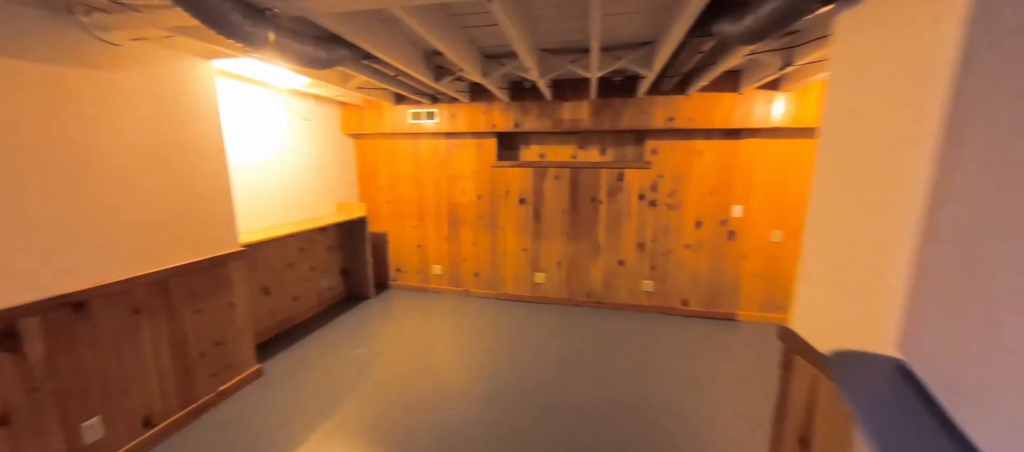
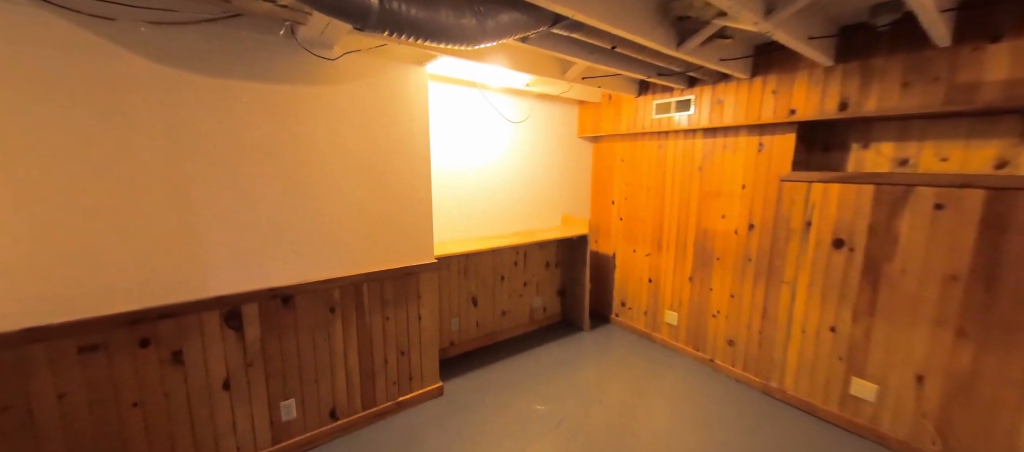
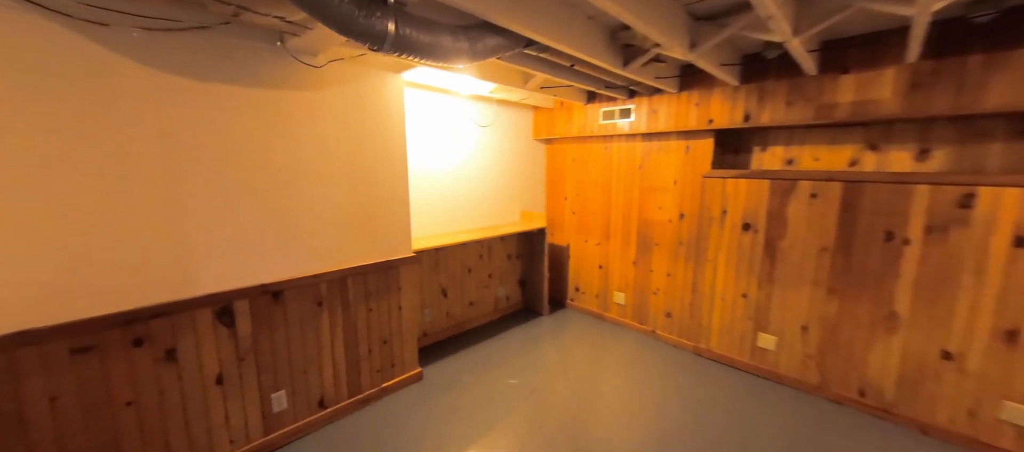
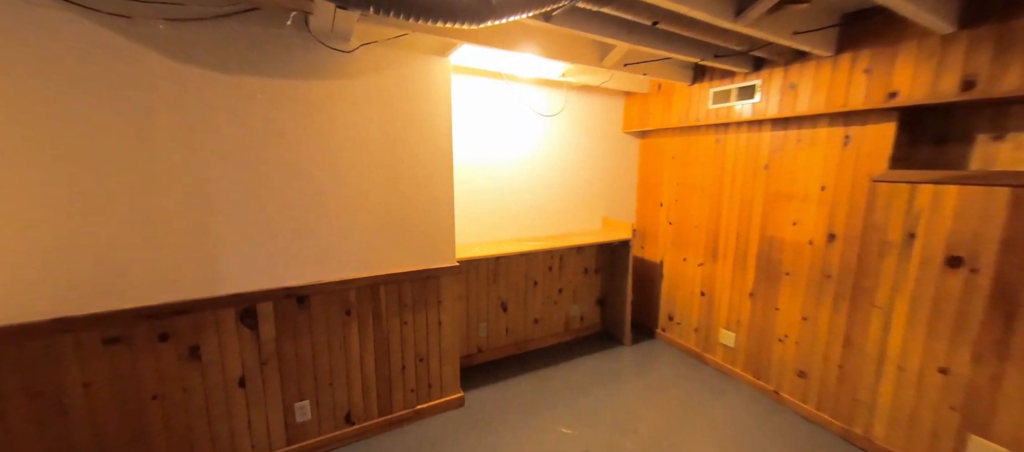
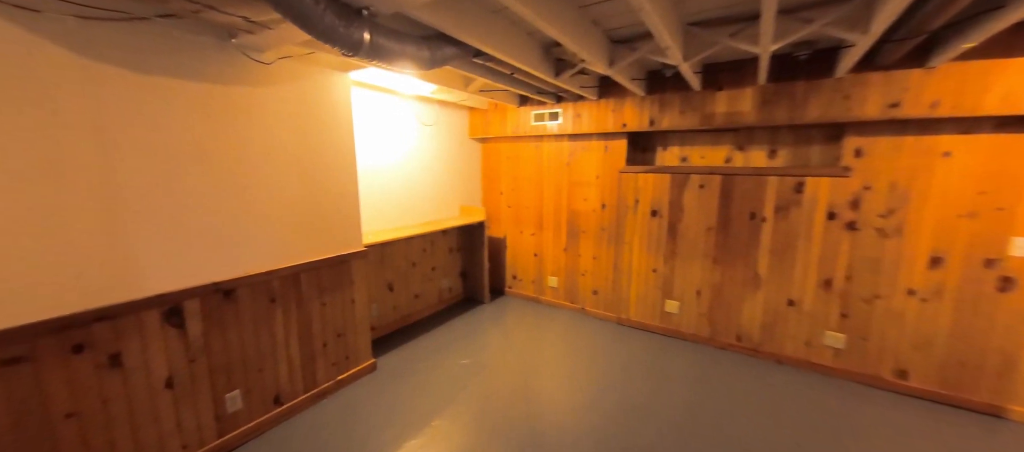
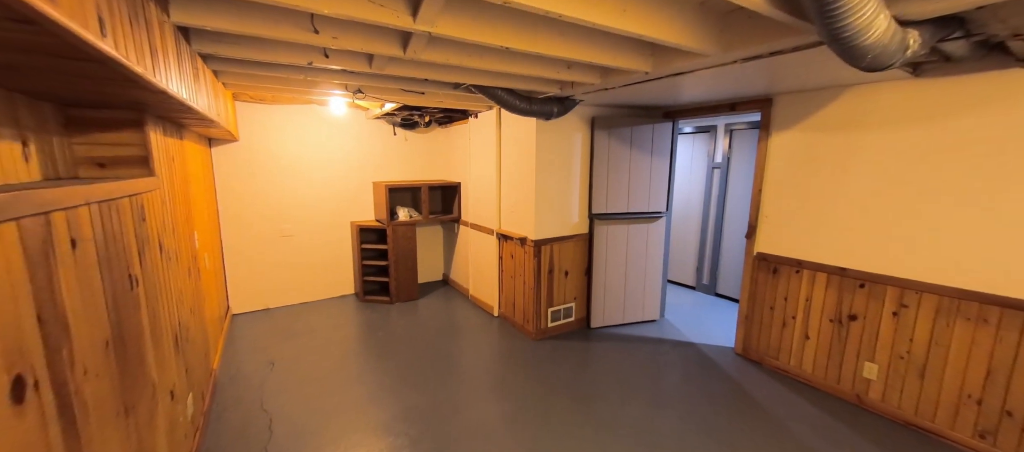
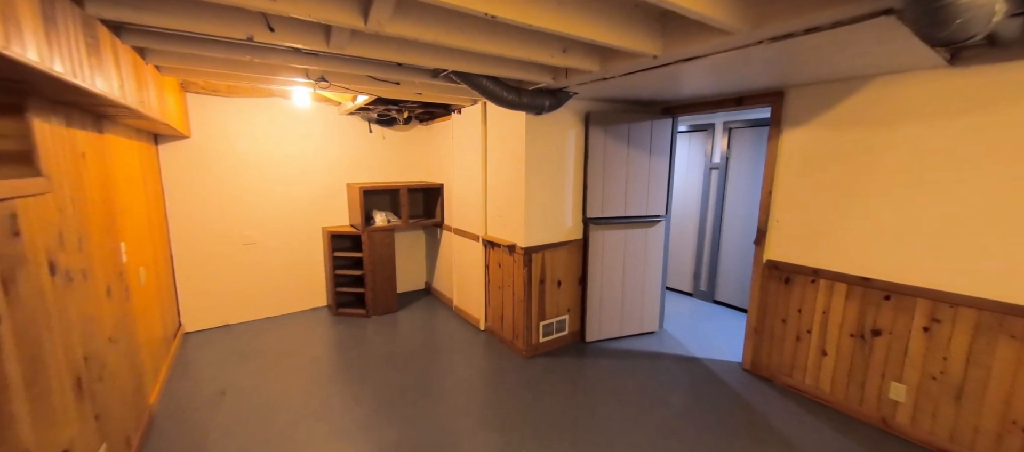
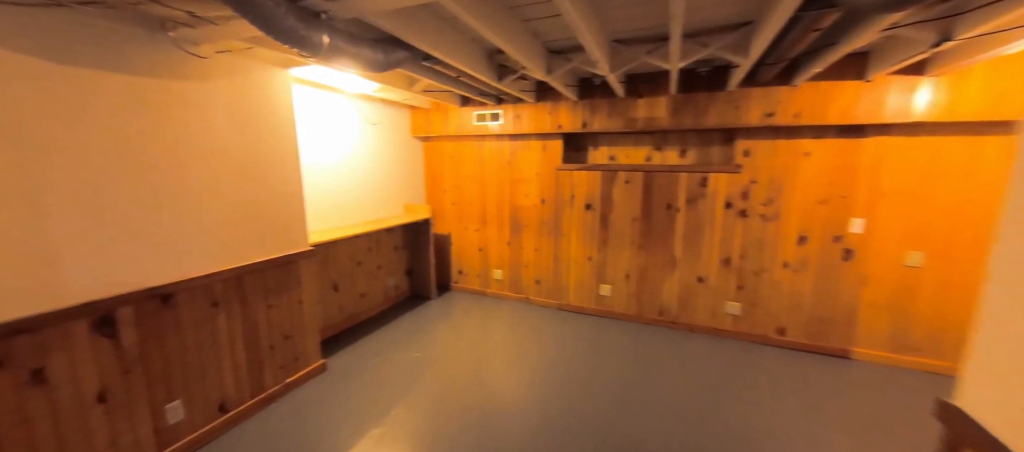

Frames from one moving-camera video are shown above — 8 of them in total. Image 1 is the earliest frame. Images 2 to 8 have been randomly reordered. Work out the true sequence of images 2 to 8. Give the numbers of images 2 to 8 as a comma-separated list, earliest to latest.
8, 5, 3, 2, 4, 7, 6
